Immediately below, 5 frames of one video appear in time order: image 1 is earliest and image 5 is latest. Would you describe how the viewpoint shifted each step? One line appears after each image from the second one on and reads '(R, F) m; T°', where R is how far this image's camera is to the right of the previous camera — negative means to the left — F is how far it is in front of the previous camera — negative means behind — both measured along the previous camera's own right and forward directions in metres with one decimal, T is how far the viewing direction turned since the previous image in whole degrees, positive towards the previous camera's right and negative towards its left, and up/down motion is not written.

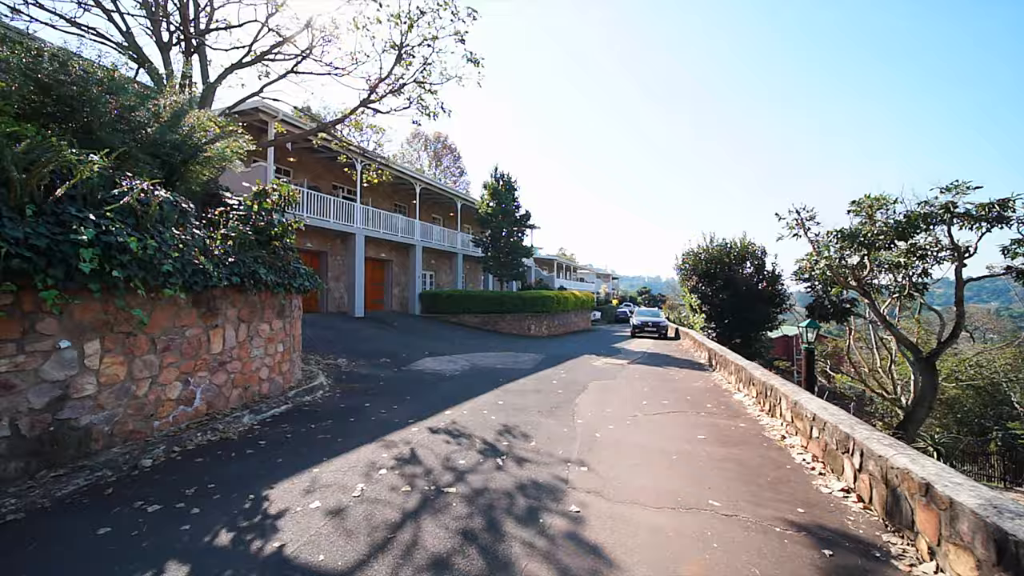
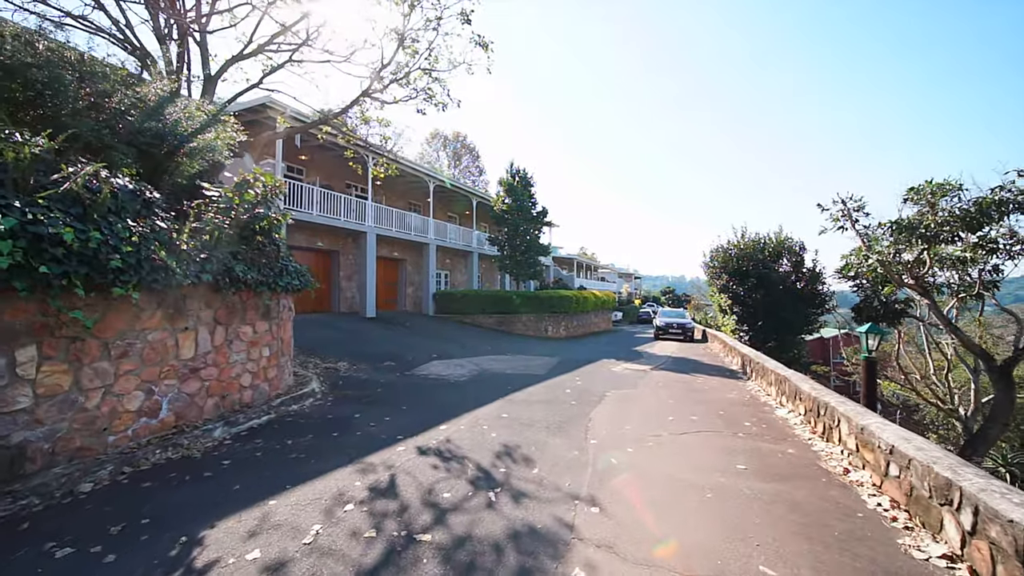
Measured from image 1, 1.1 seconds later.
(+0.3, +0.8) m; -3°
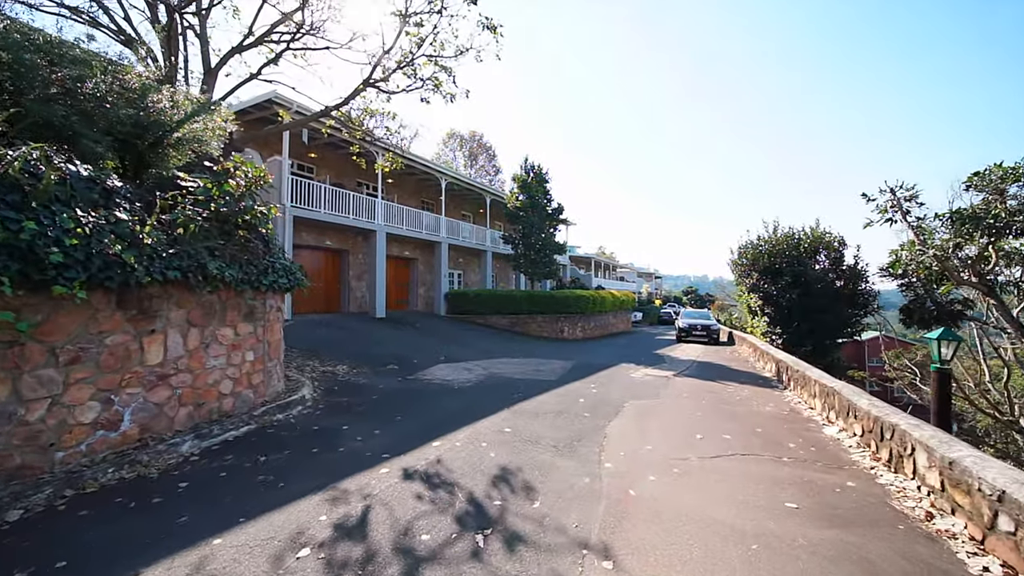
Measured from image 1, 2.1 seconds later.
(+0.2, +0.7) m; -3°
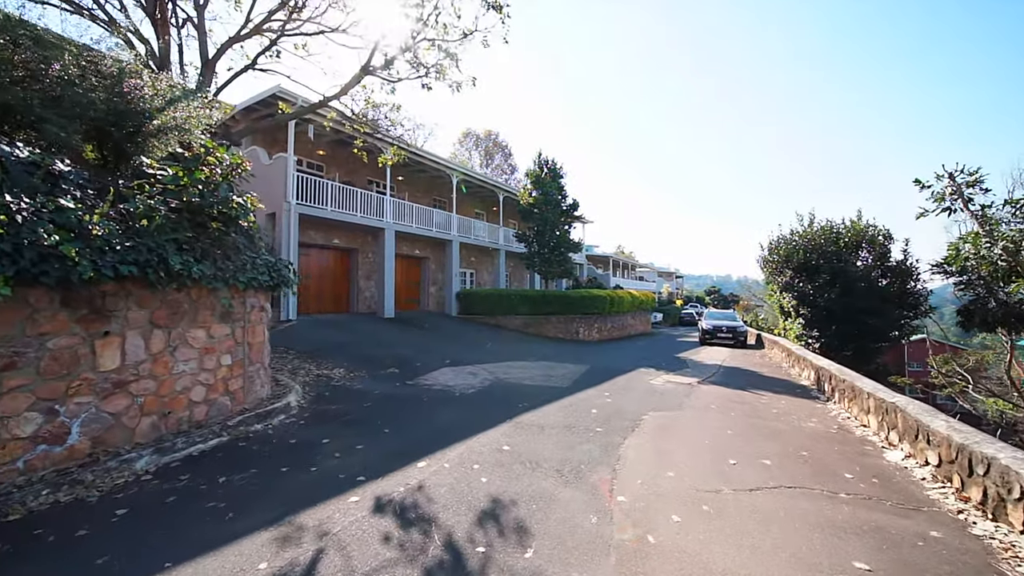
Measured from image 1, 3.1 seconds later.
(+0.2, +0.7) m; -3°
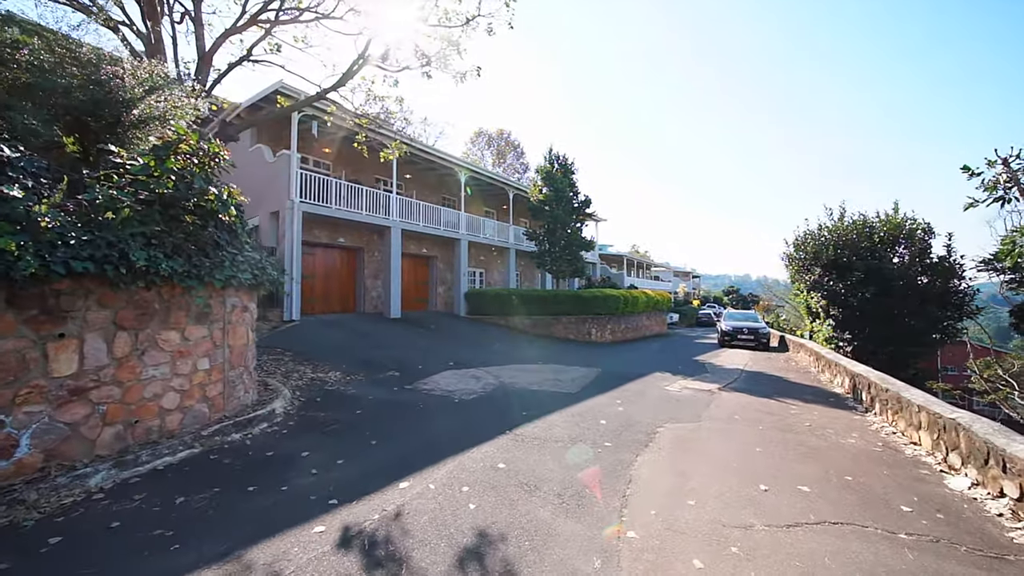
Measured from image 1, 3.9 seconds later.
(+0.2, +0.5) m; -2°
